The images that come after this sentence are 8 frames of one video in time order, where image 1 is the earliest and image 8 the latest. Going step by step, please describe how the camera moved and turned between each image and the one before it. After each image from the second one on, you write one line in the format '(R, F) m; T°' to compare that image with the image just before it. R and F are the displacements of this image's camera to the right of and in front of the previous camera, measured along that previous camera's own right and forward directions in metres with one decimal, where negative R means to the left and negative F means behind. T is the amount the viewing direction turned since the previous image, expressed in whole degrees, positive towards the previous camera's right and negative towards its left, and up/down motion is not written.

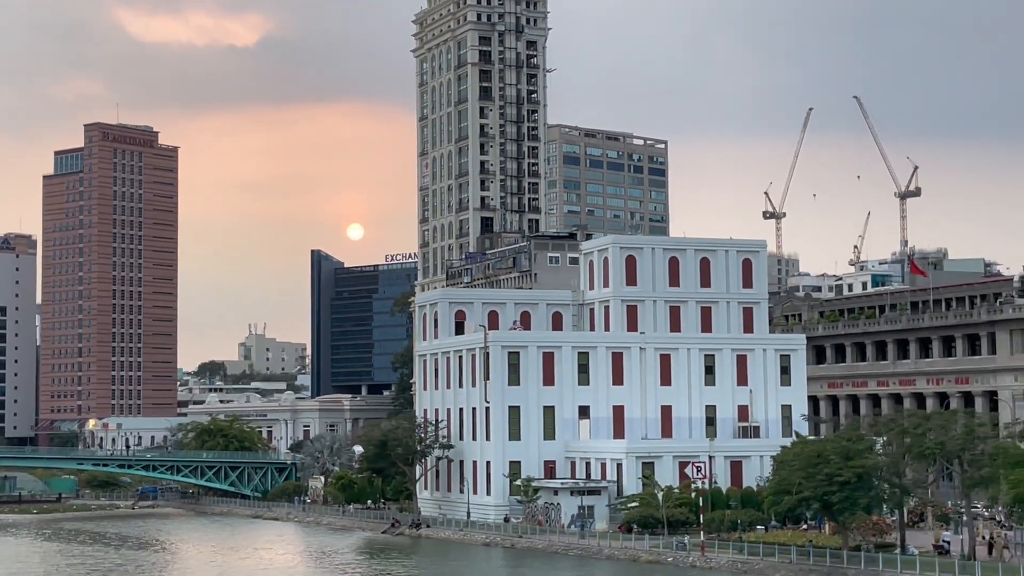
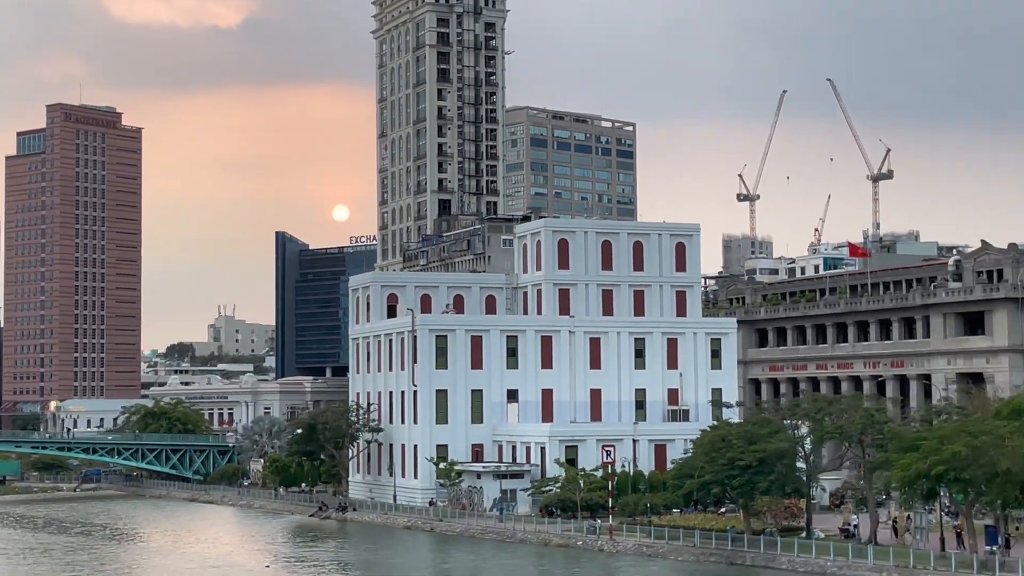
(+4.6, 0.0) m; +1°
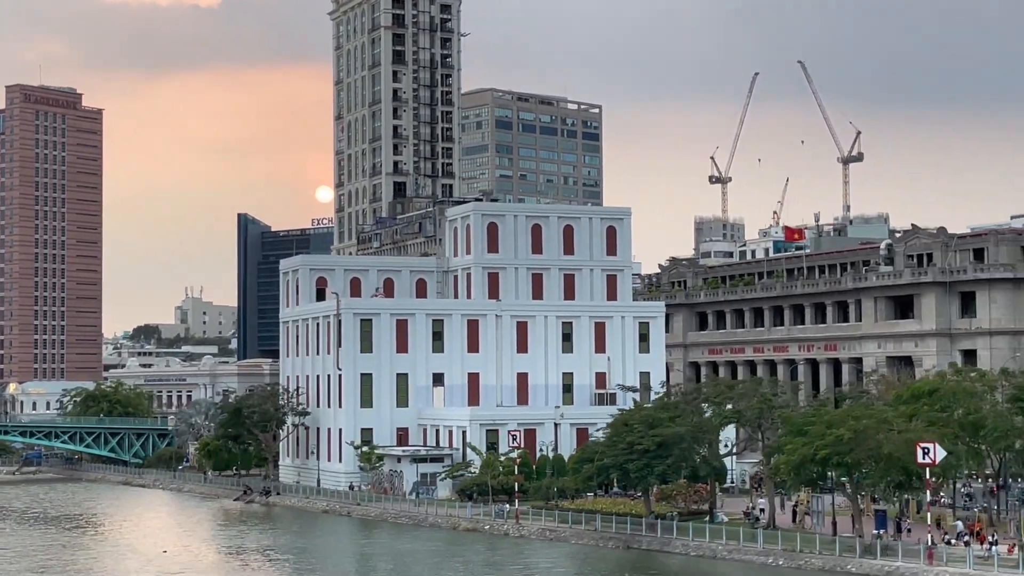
(+4.7, 0.0) m; +1°
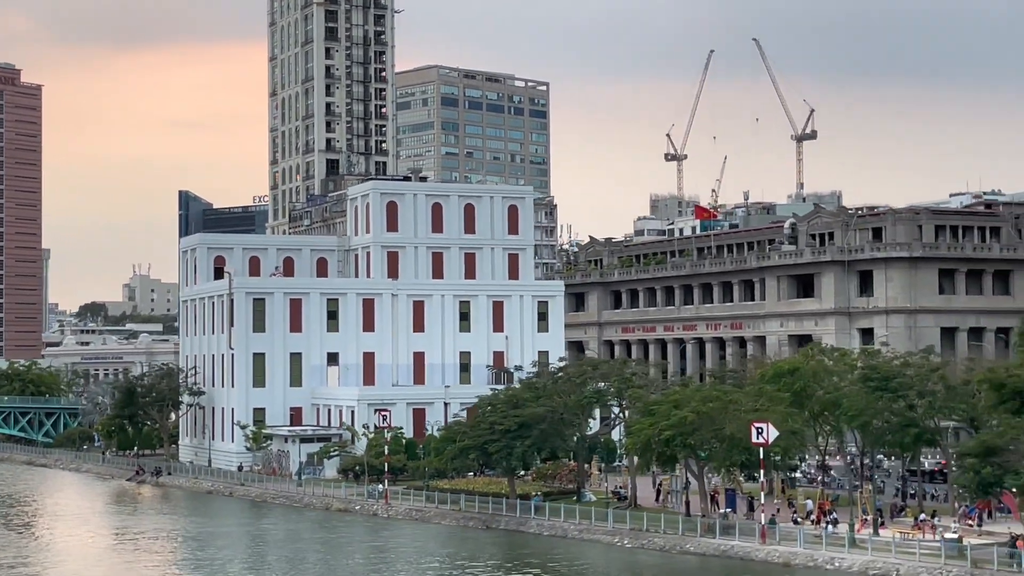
(+6.1, 0.0) m; +1°
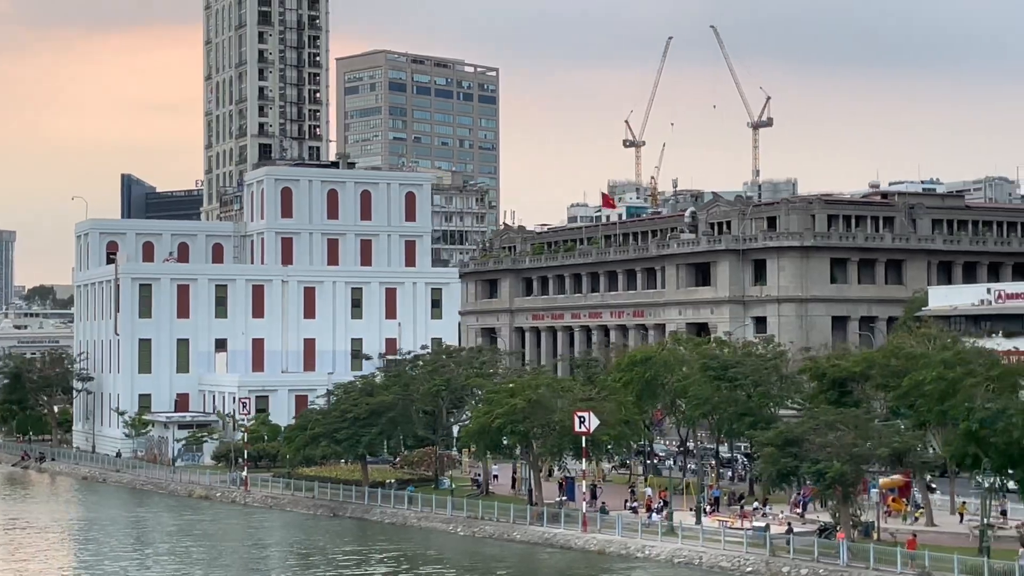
(+6.9, -0.3) m; +1°
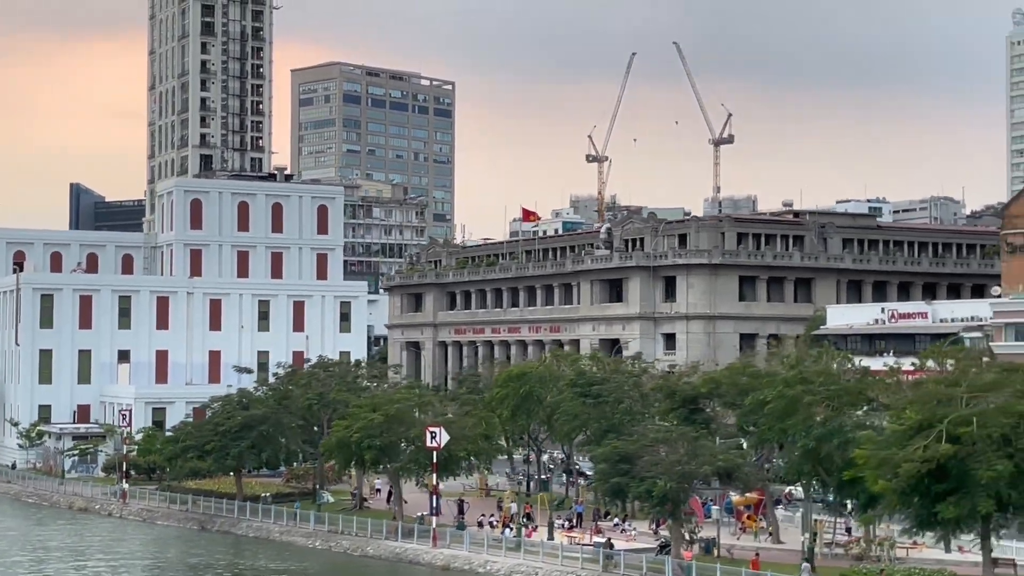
(+5.7, -0.3) m; +1°
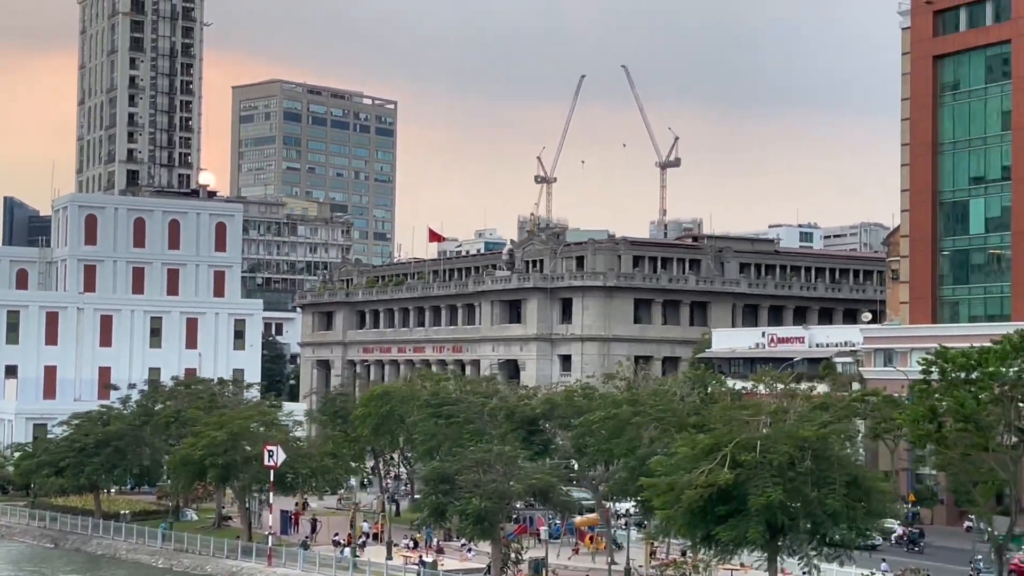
(+5.6, -0.6) m; +2°
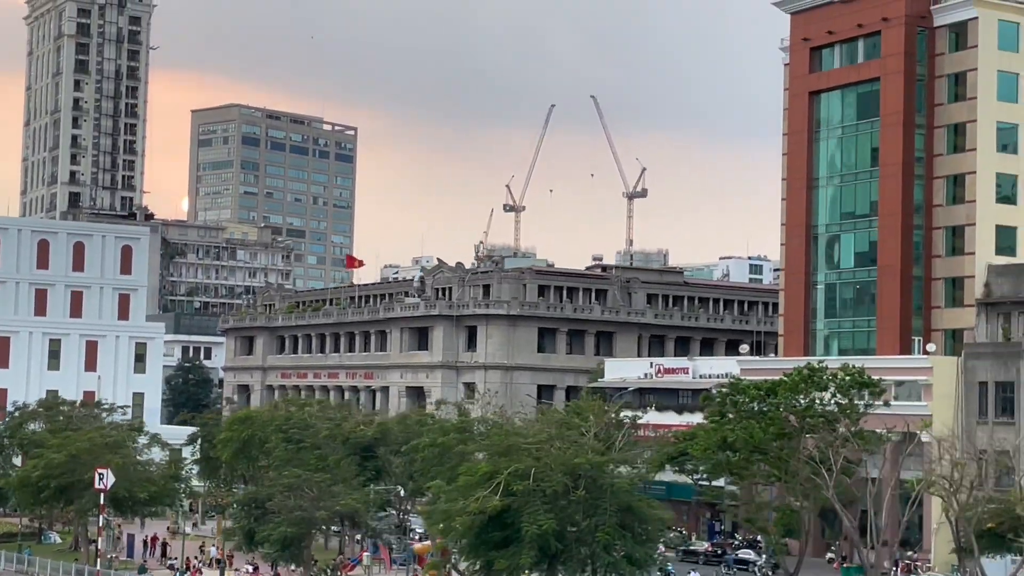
(+7.0, -0.6) m; +1°
